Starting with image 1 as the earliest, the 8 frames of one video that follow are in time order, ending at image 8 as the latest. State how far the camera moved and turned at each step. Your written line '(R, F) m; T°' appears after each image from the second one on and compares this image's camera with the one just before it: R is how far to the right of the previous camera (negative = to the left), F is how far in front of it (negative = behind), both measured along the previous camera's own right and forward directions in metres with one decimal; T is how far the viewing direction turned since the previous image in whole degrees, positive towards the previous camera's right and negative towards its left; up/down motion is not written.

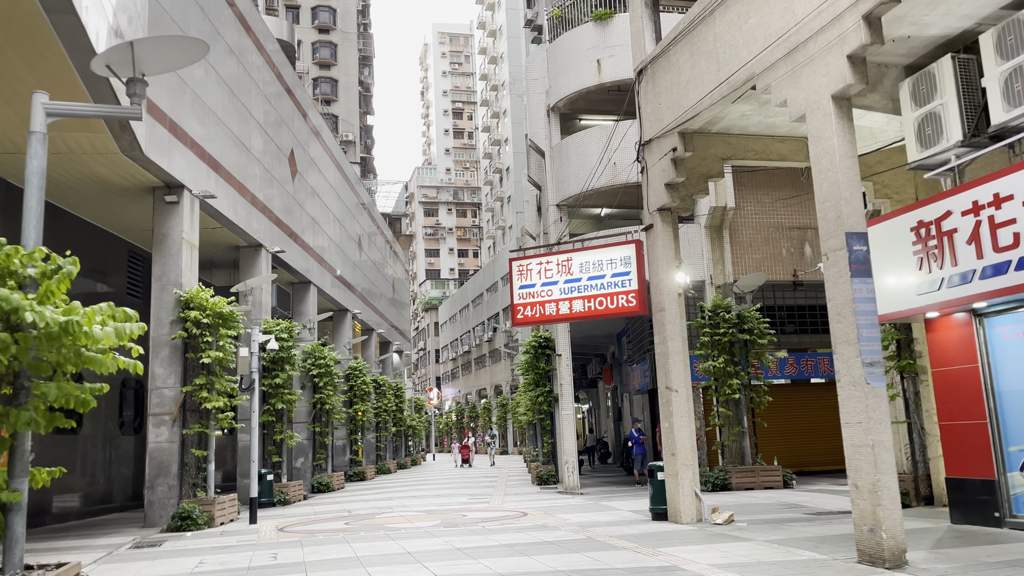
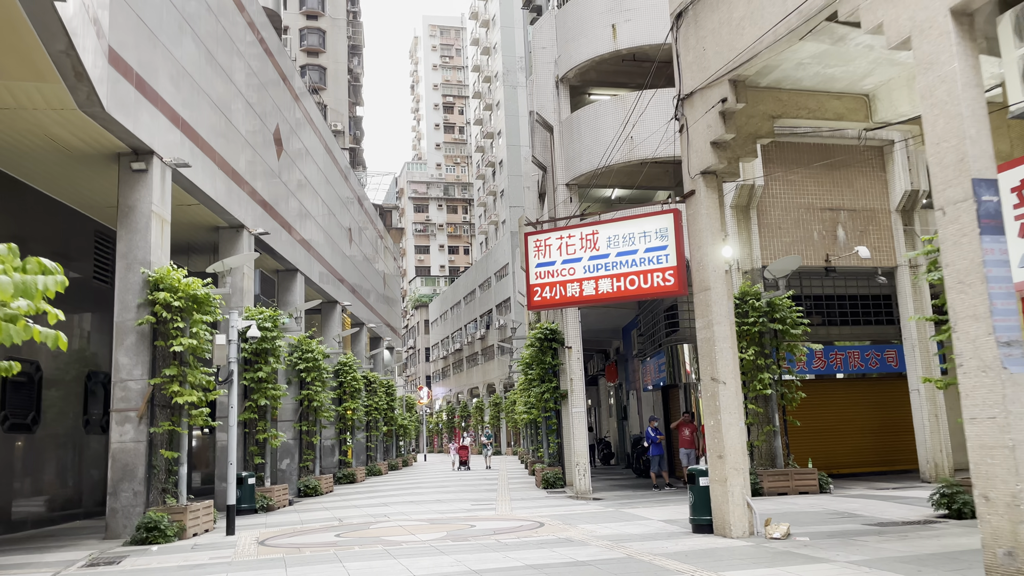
(-0.5, +2.0) m; +1°
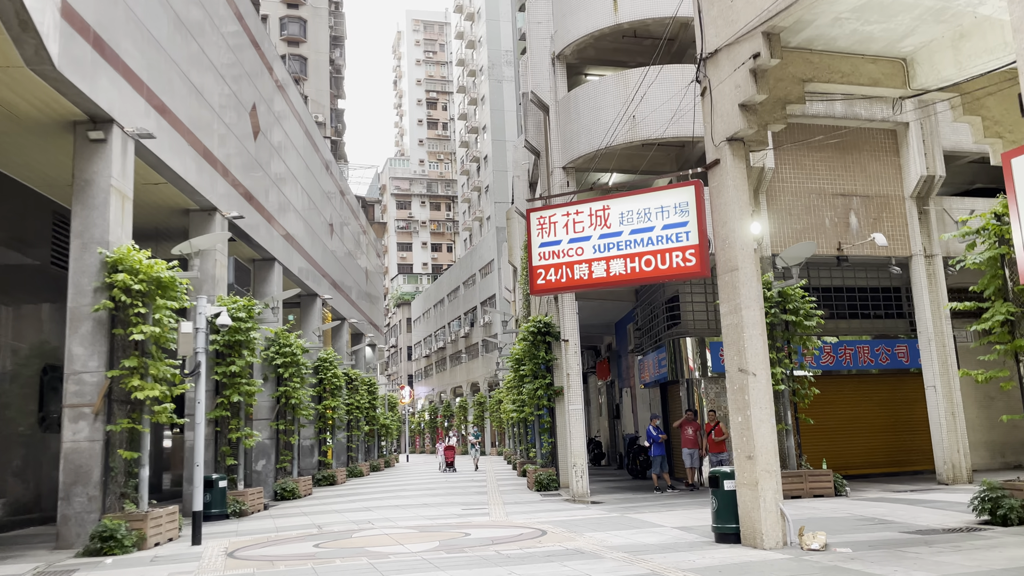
(-0.3, +1.4) m; +1°
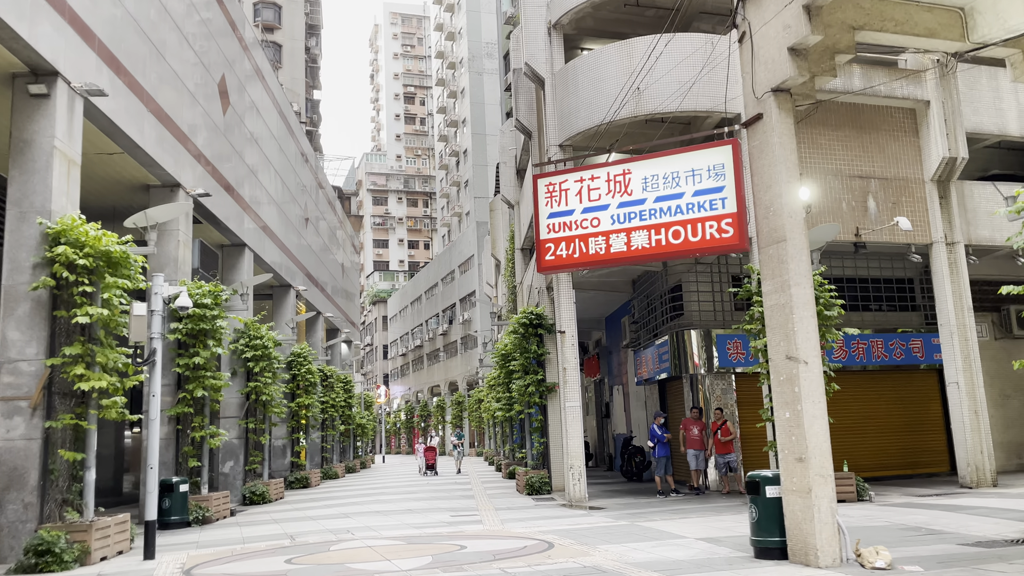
(-0.4, +1.6) m; +2°
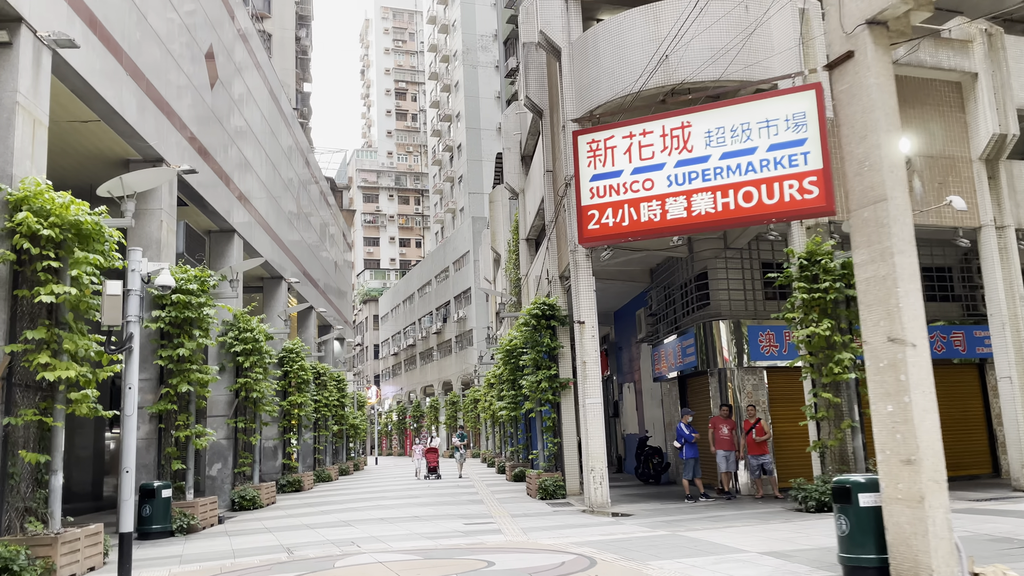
(-0.6, +1.5) m; +1°
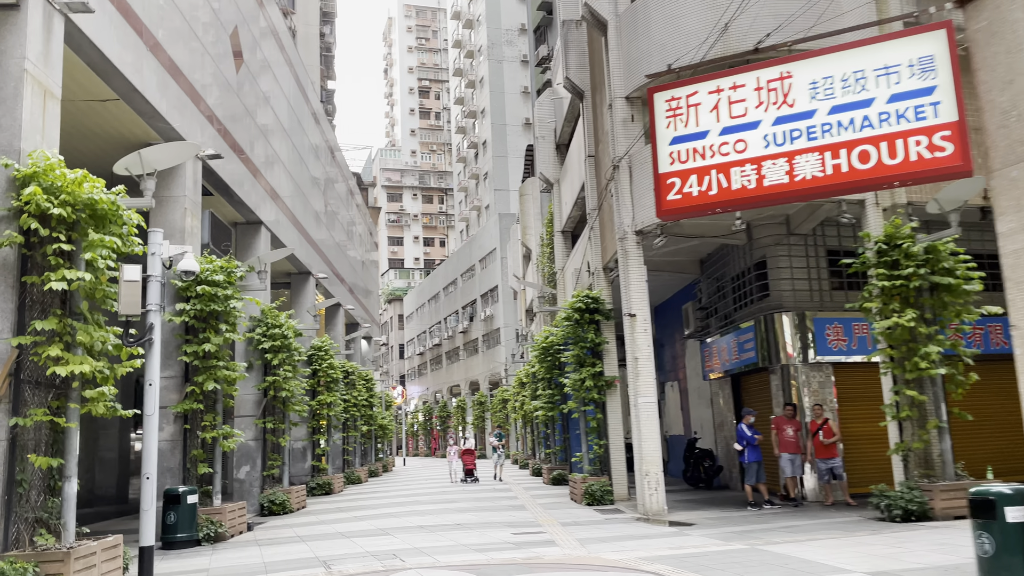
(-0.5, +1.2) m; -2°
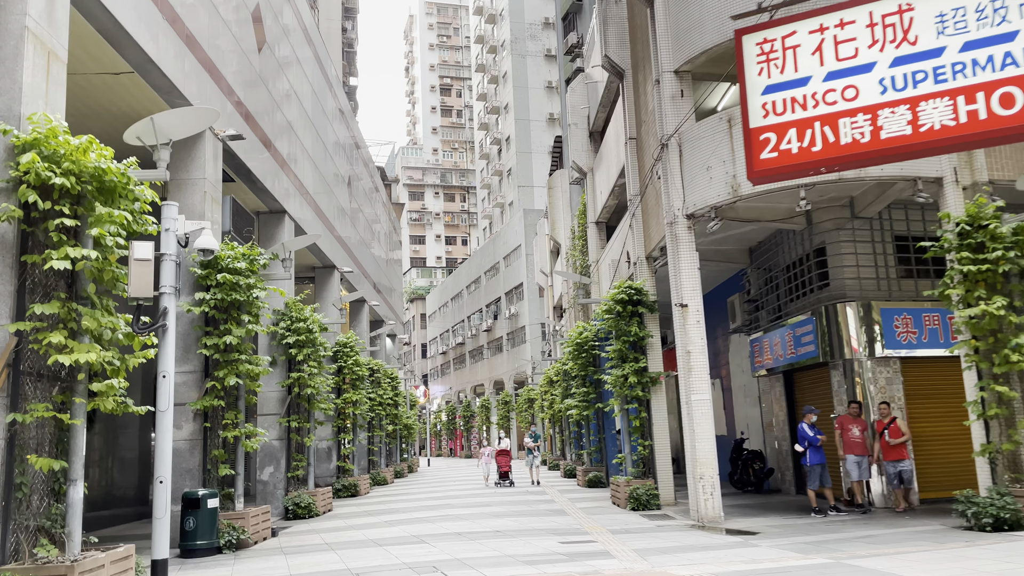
(-0.4, +1.1) m; -1°
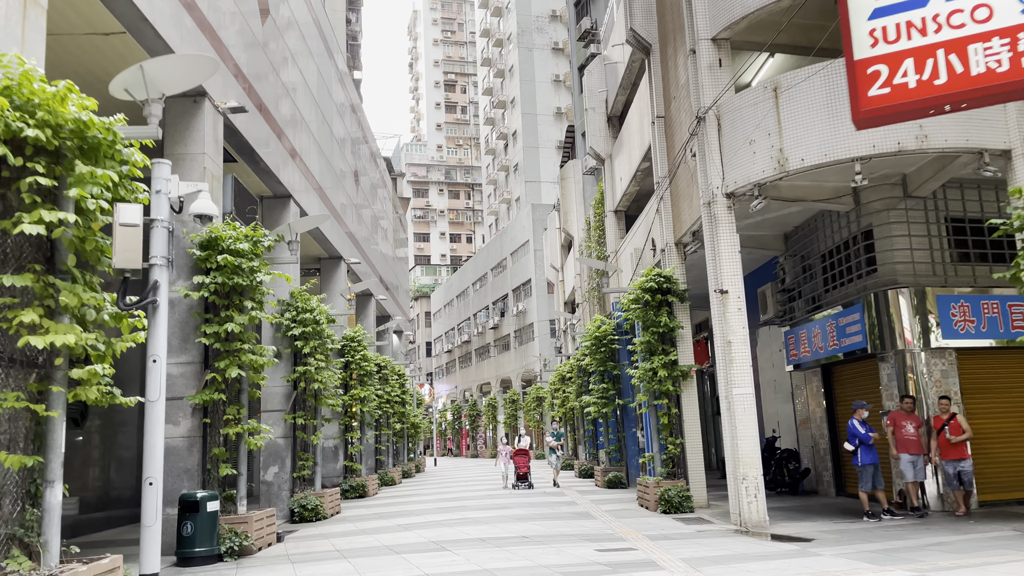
(-0.4, +1.2) m; 0°
